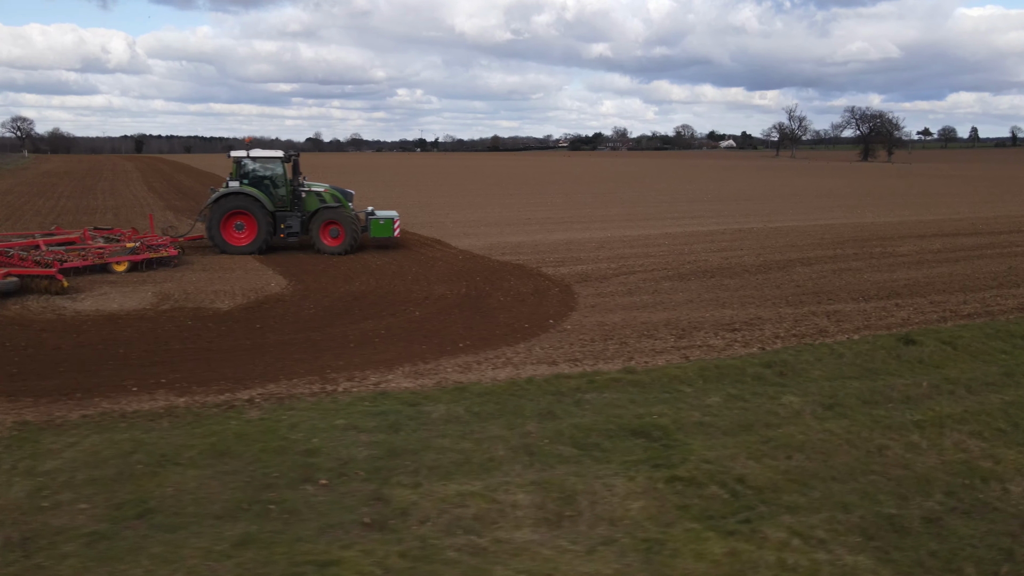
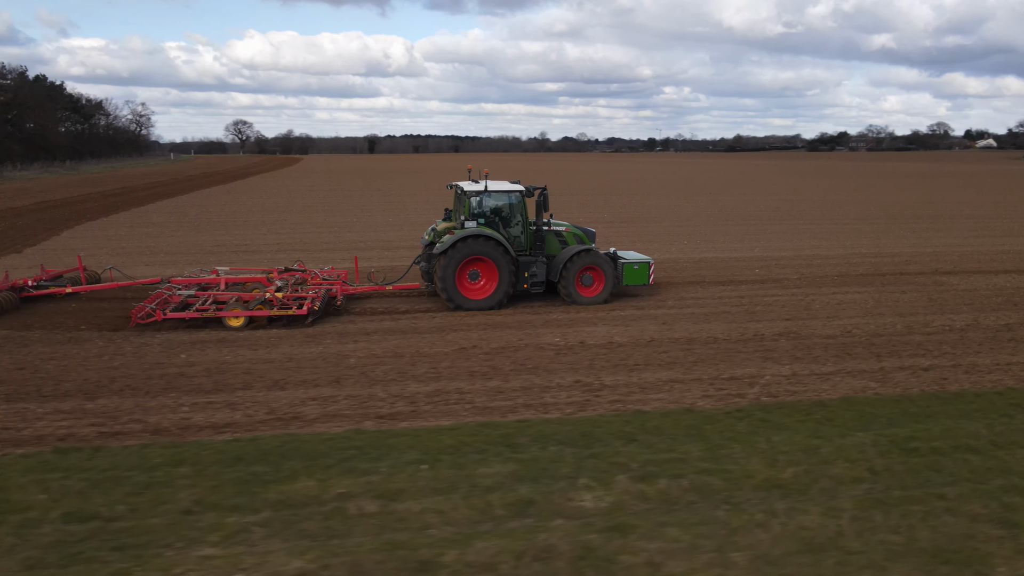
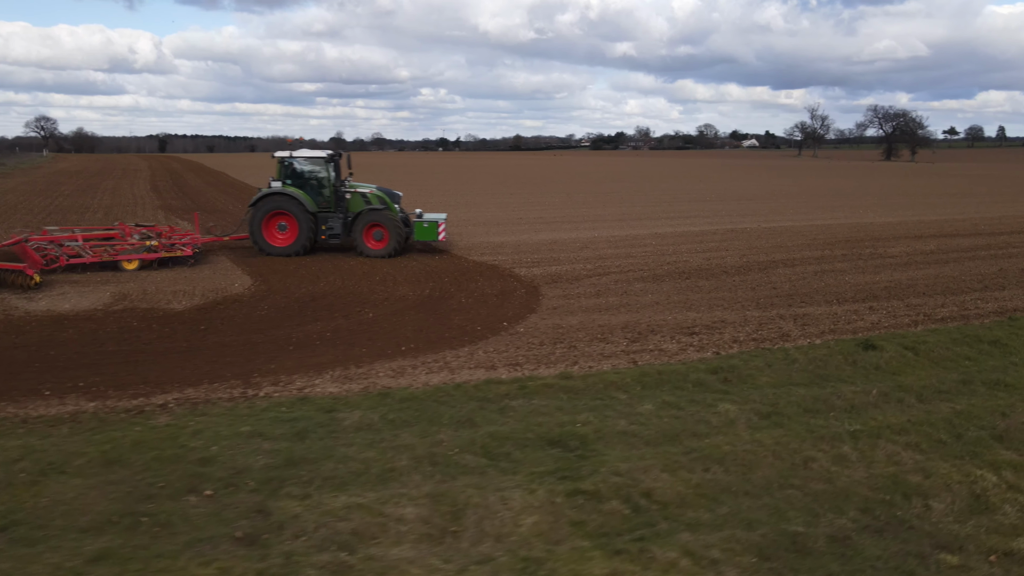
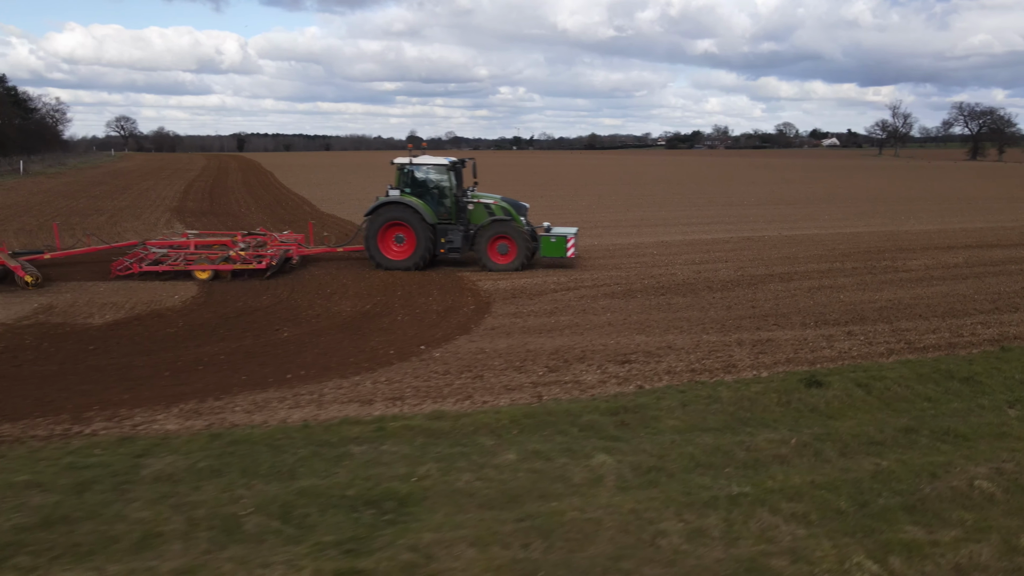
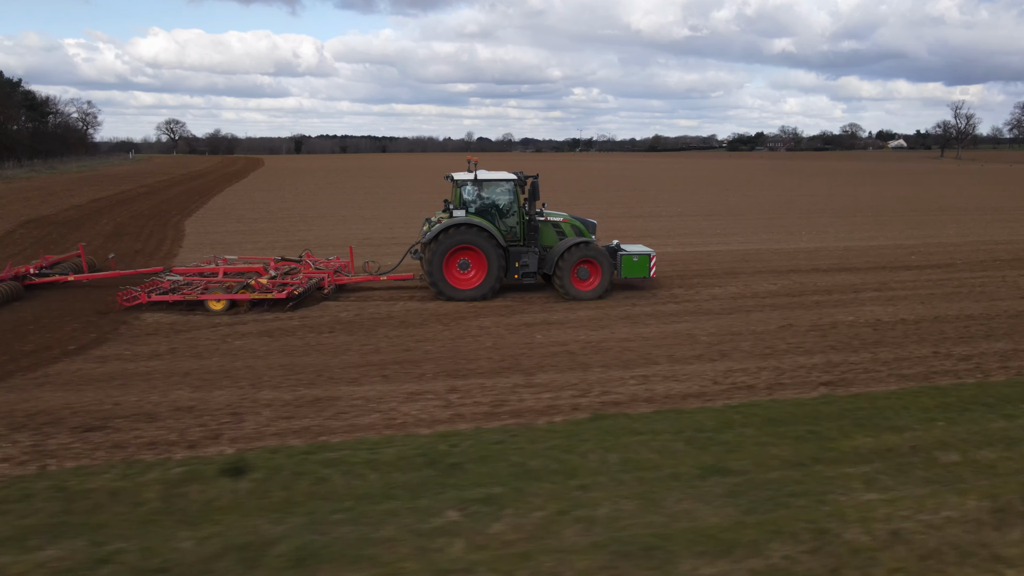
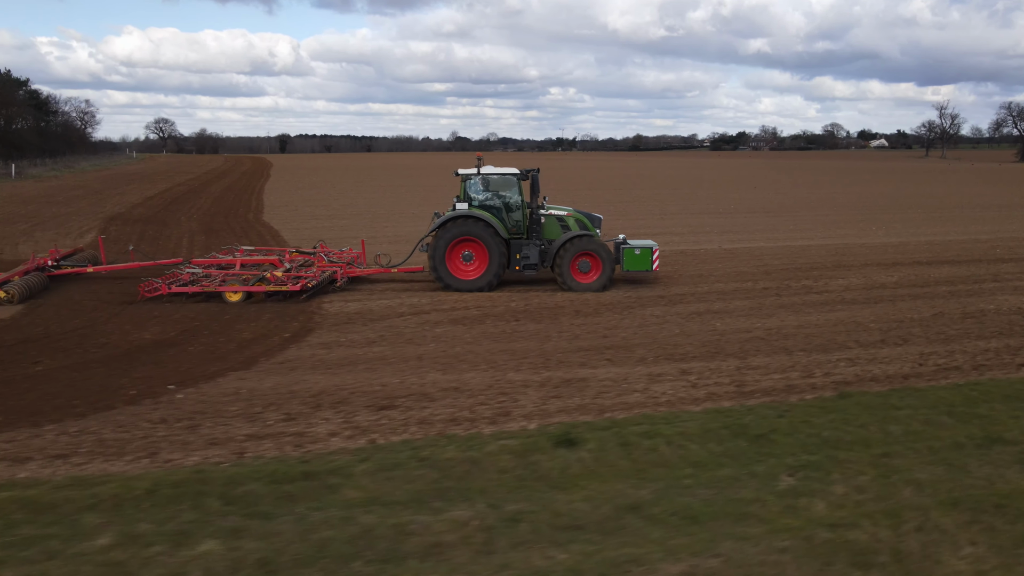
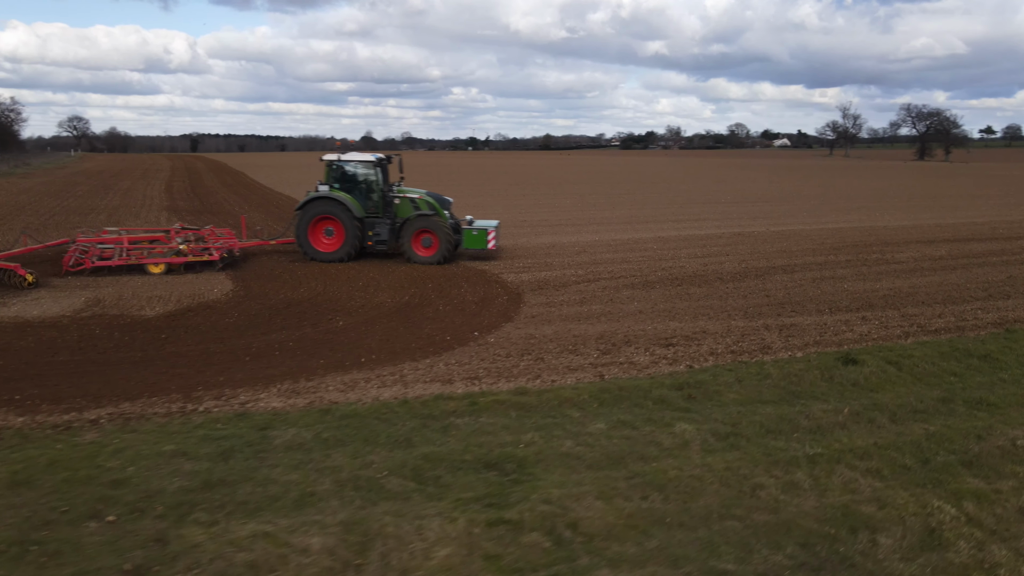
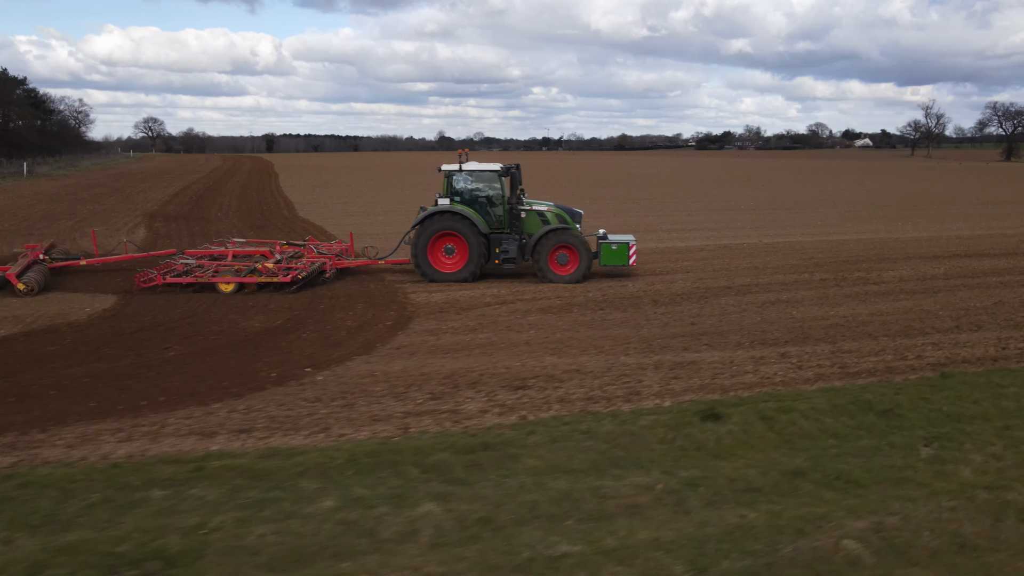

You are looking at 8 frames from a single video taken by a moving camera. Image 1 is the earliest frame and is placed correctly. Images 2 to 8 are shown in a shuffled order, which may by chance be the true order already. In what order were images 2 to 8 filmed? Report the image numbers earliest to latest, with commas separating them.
3, 7, 4, 8, 6, 5, 2
